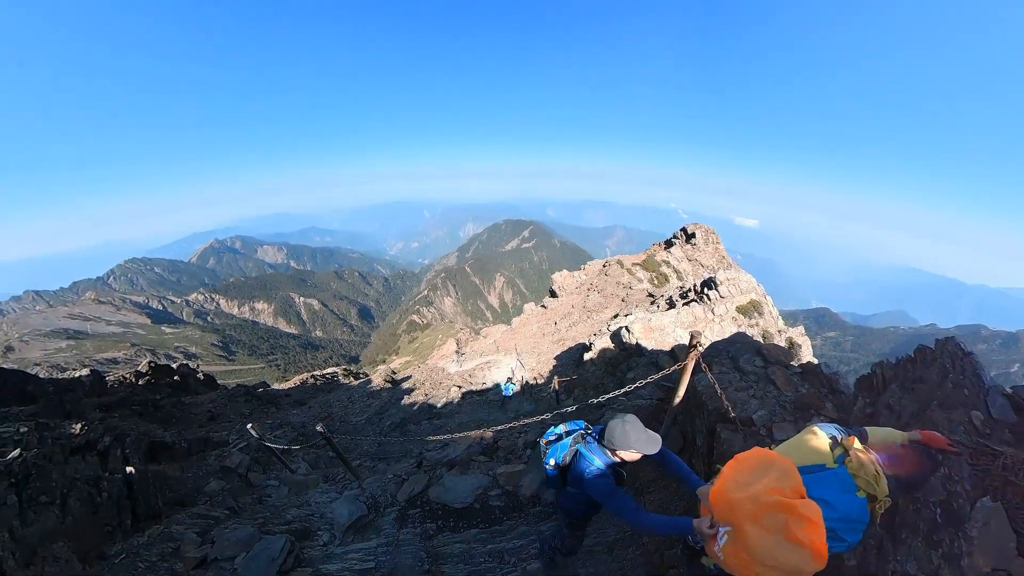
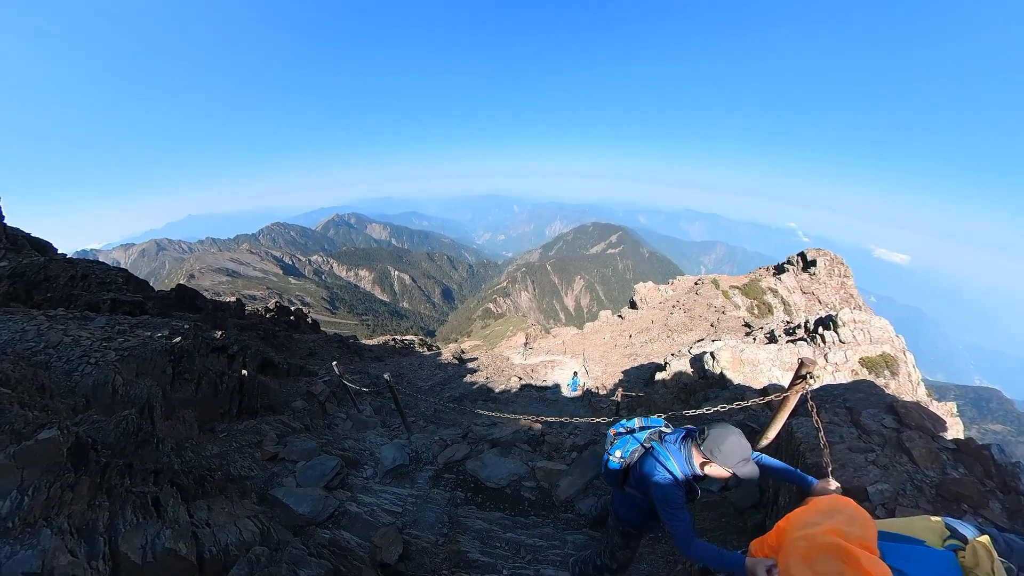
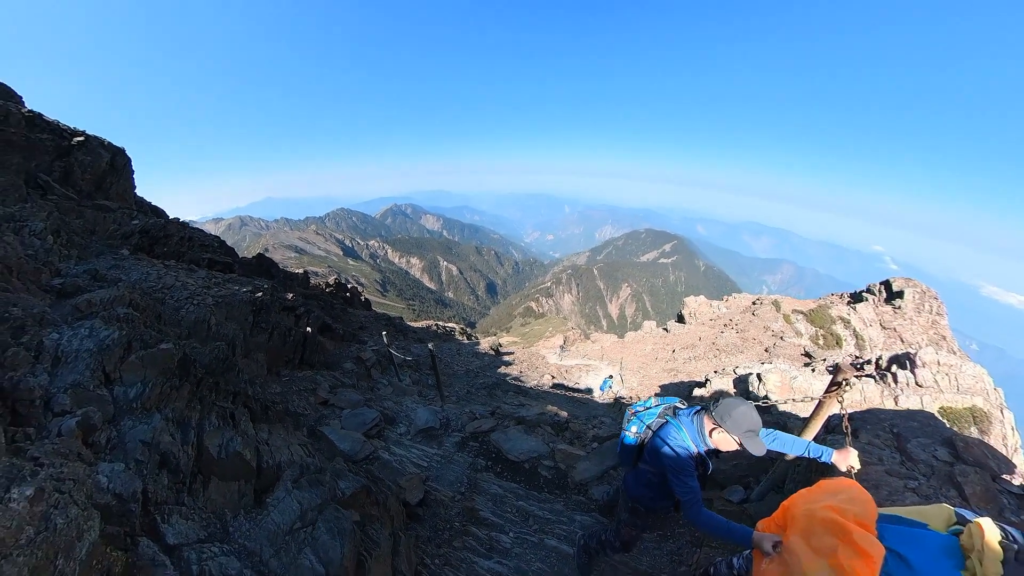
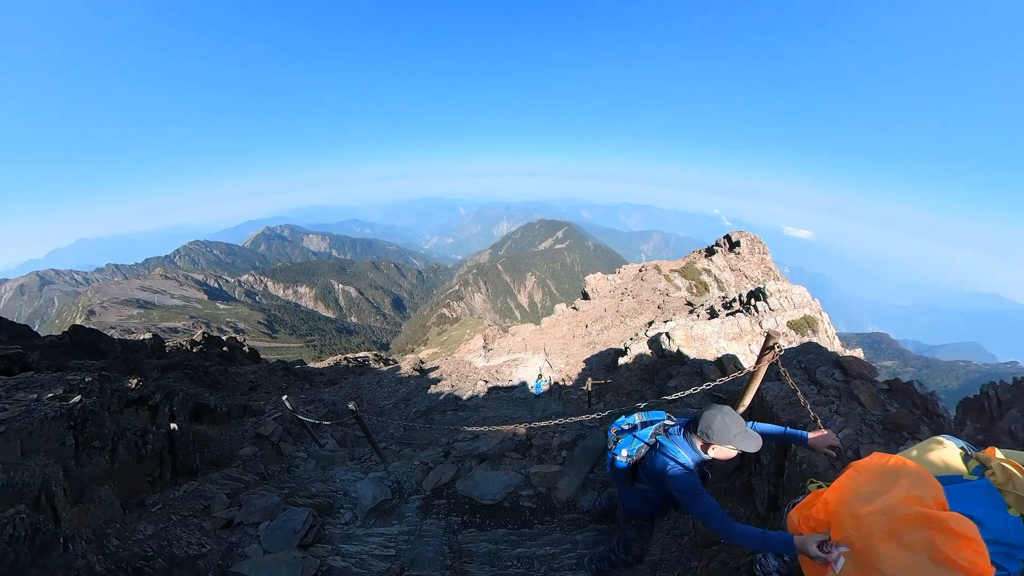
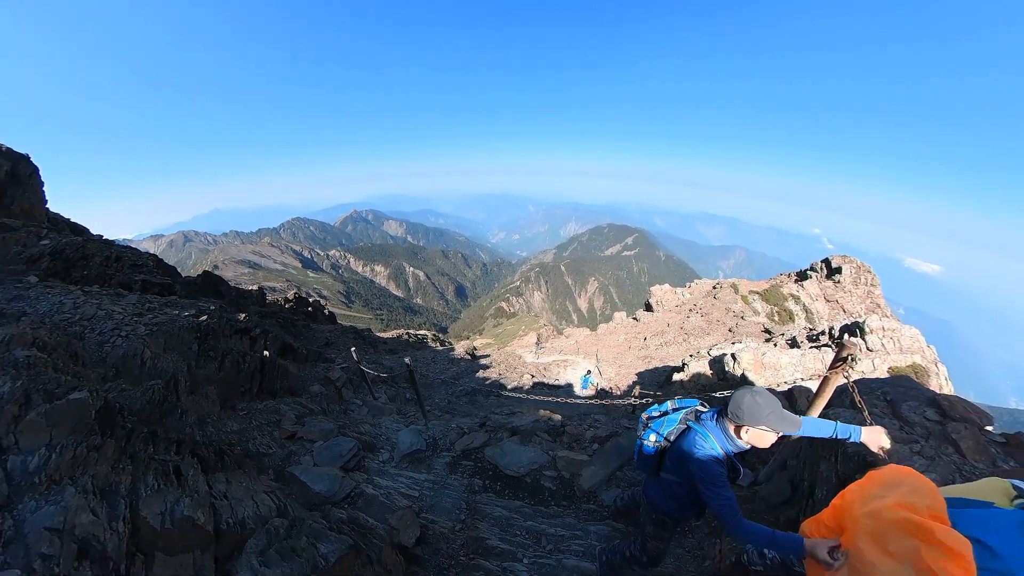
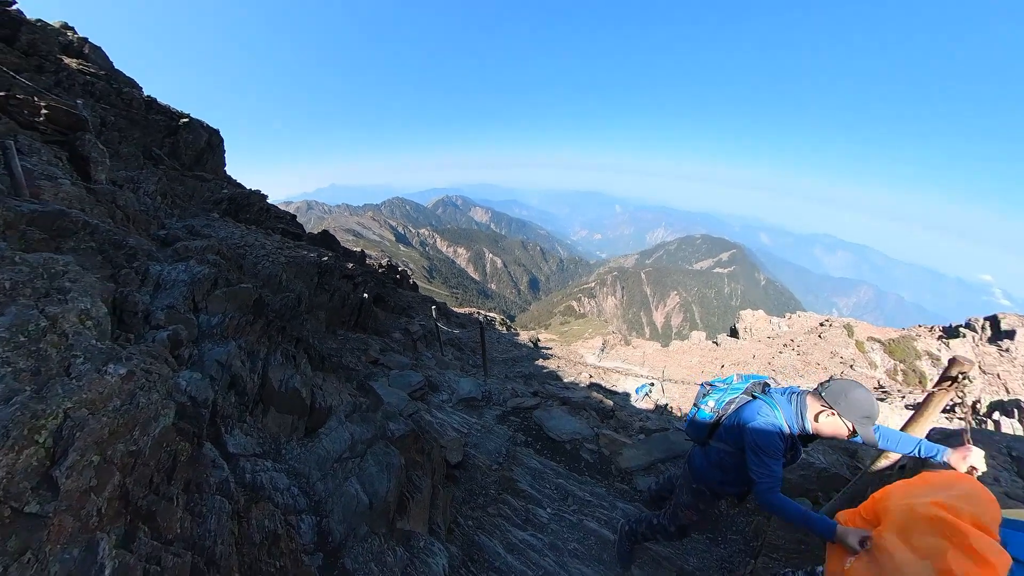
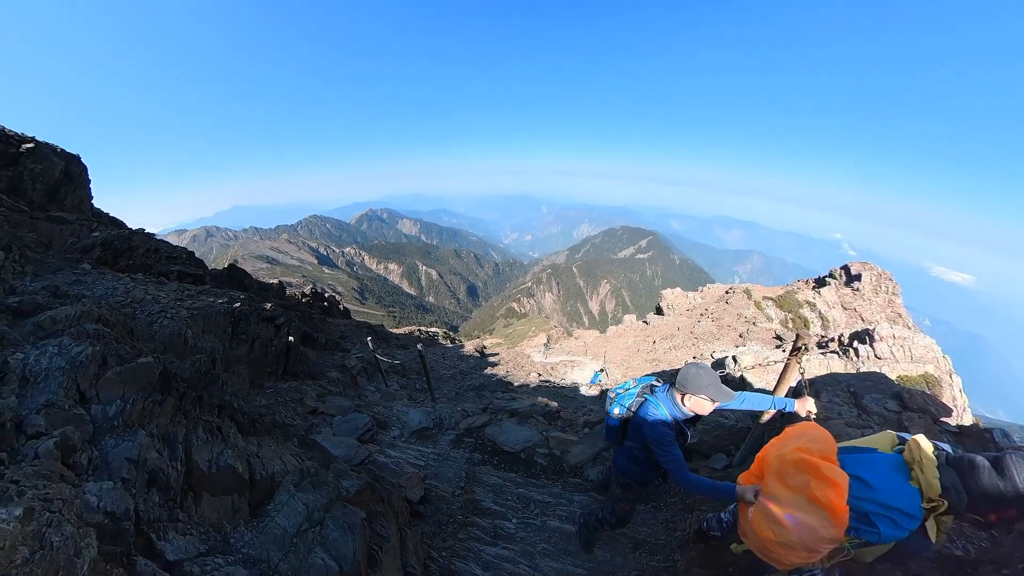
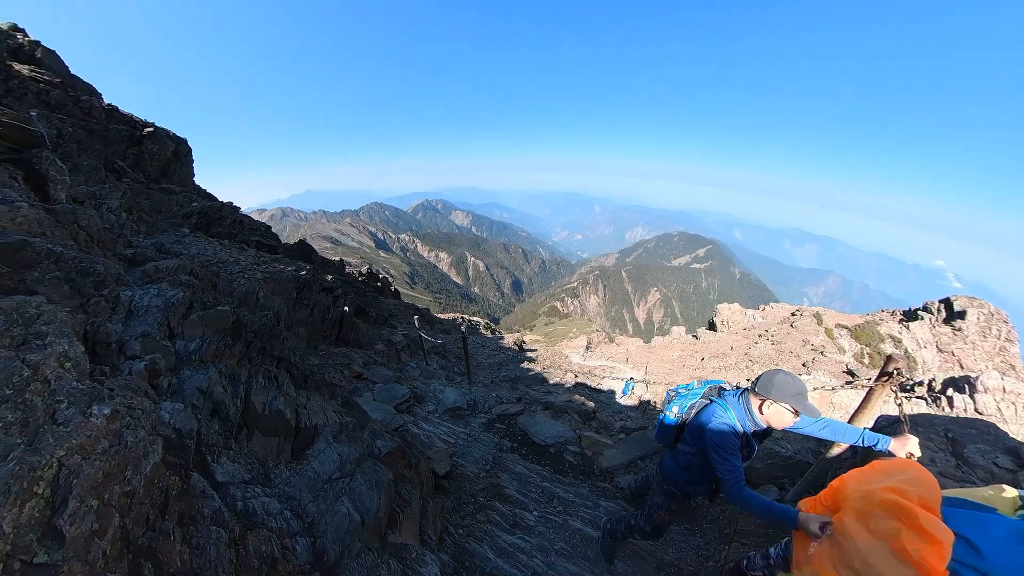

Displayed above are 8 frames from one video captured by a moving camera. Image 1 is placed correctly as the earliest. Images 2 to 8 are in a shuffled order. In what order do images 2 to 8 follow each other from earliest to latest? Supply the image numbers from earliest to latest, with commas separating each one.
4, 2, 5, 7, 3, 8, 6
